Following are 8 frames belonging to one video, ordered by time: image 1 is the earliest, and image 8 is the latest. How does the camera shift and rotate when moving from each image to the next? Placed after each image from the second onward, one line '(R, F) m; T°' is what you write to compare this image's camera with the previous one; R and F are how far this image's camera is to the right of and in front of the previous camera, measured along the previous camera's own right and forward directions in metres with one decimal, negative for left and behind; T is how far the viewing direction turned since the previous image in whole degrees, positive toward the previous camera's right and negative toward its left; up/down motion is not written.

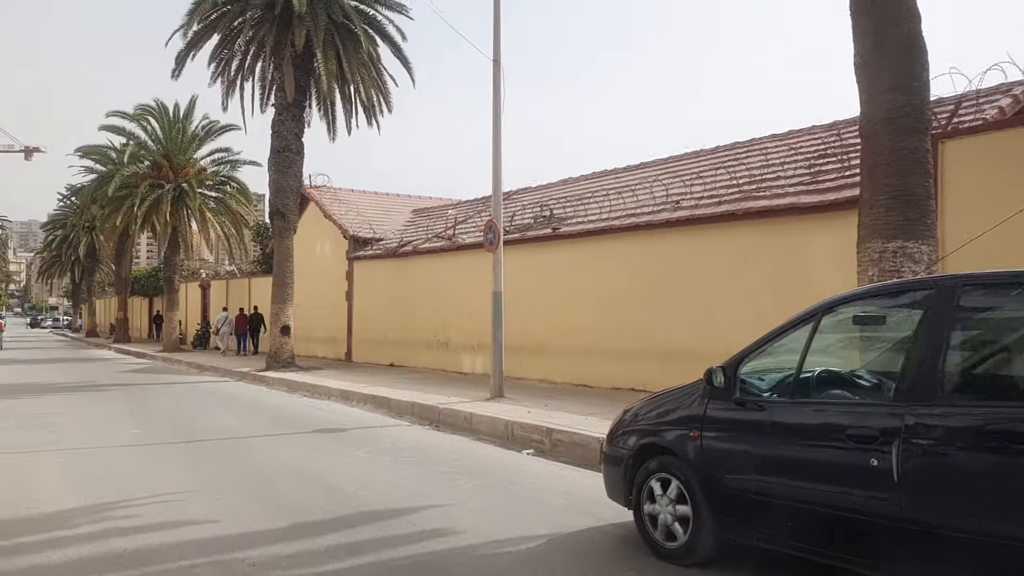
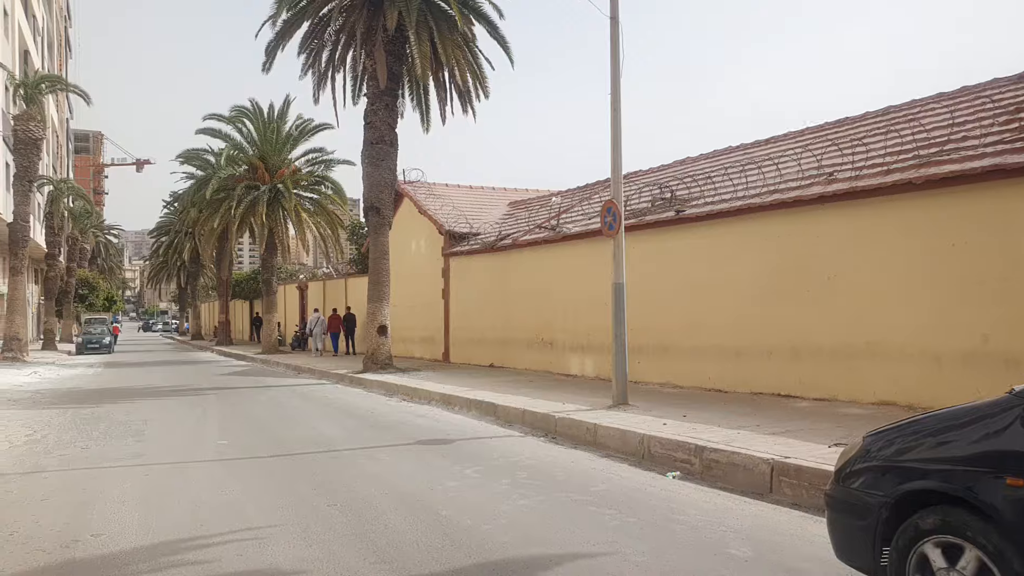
(-0.5, +1.5) m; -7°
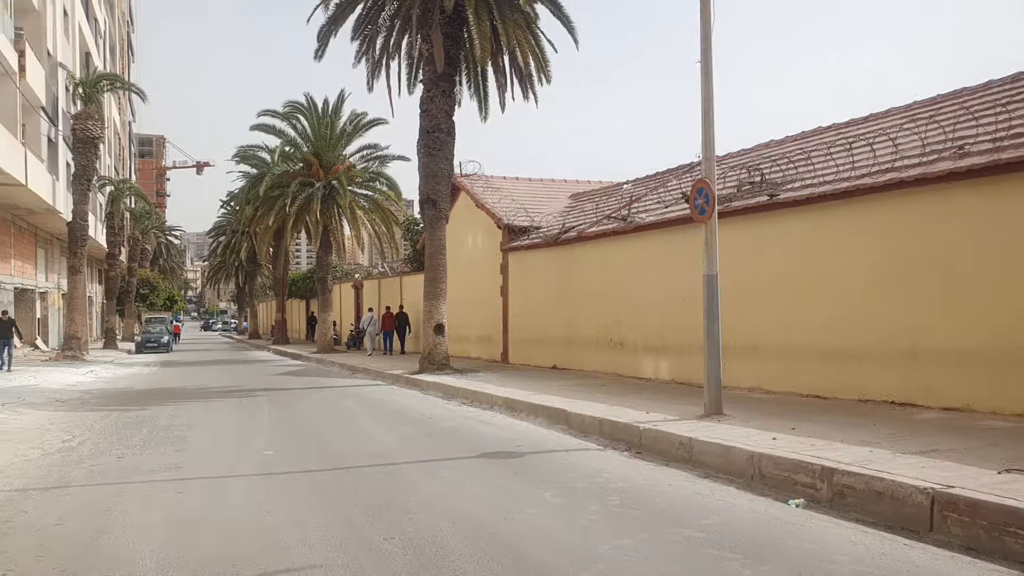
(-0.3, +1.2) m; -4°
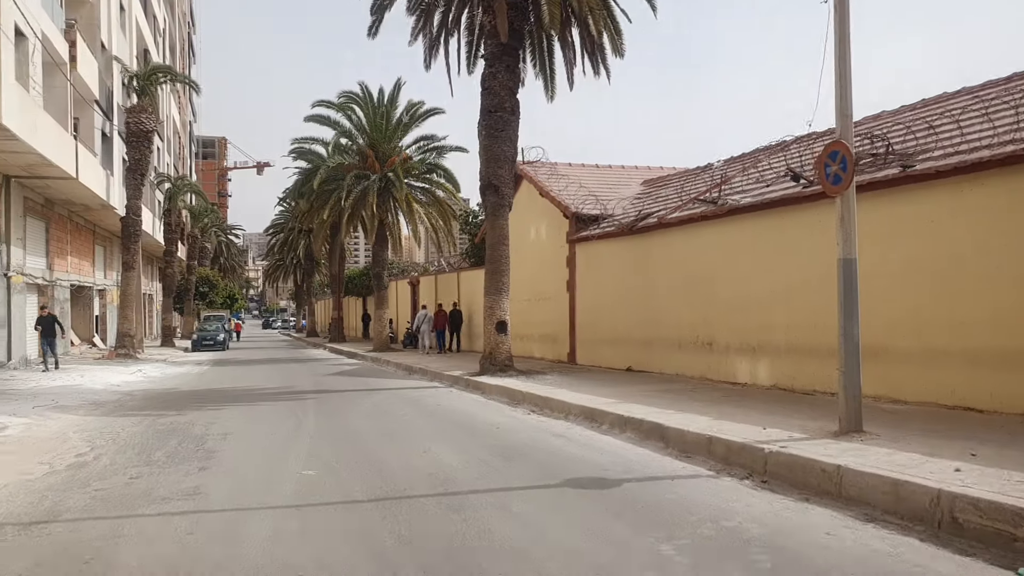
(-0.3, +1.7) m; -4°
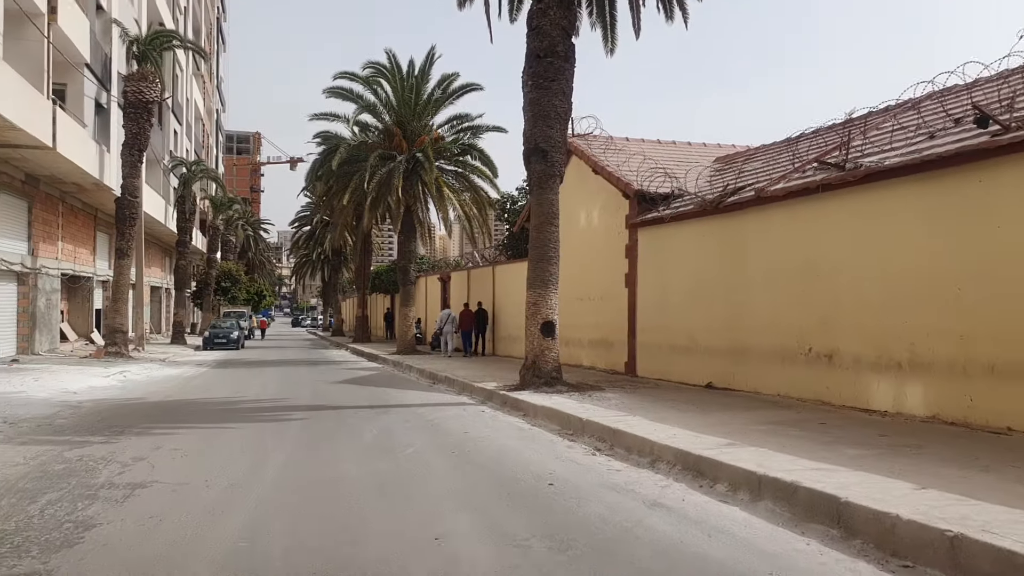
(-0.3, +3.7) m; -2°
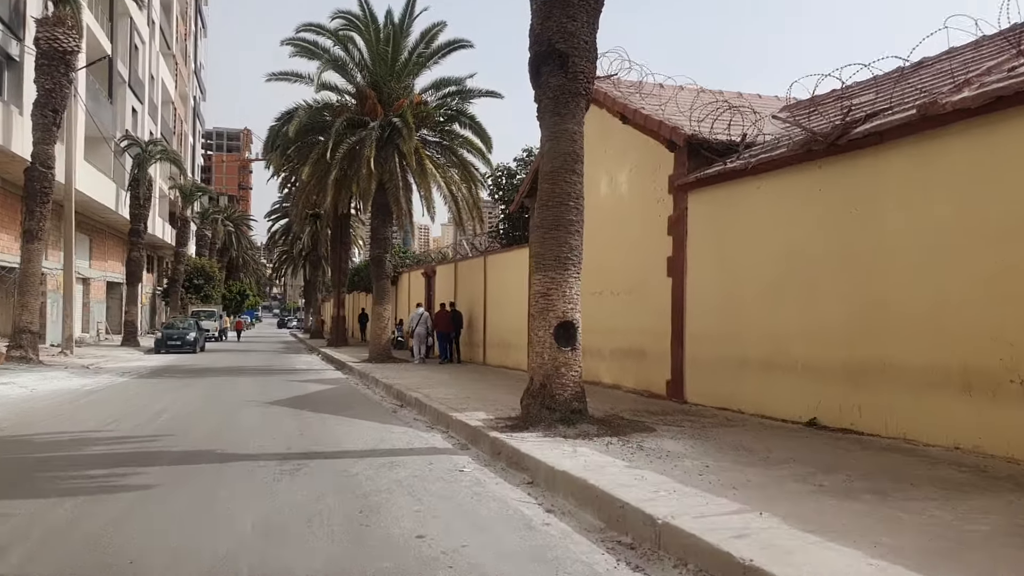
(0.0, +4.8) m; 0°
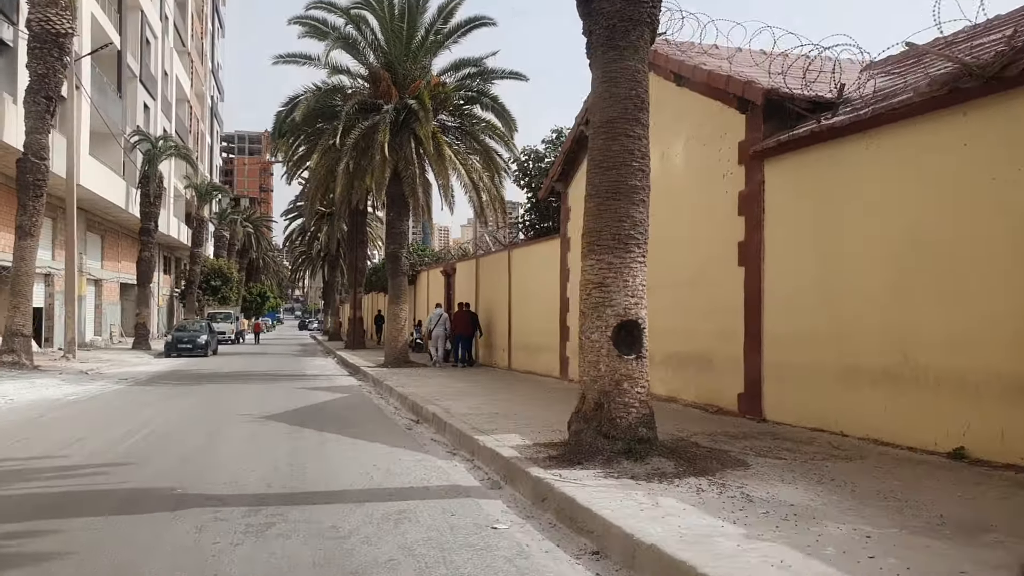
(-0.2, +2.0) m; -2°
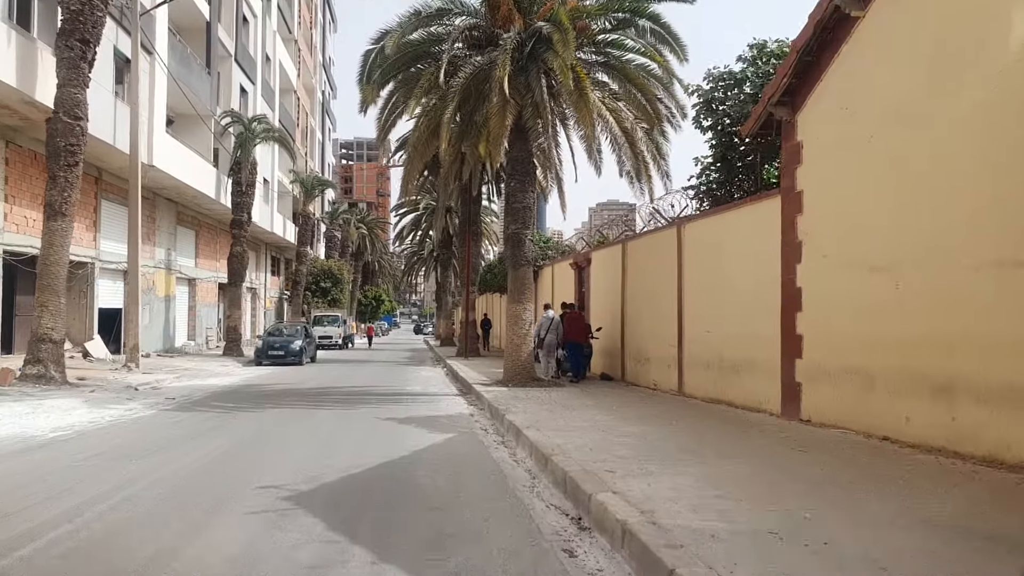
(-1.1, +5.6) m; -8°
